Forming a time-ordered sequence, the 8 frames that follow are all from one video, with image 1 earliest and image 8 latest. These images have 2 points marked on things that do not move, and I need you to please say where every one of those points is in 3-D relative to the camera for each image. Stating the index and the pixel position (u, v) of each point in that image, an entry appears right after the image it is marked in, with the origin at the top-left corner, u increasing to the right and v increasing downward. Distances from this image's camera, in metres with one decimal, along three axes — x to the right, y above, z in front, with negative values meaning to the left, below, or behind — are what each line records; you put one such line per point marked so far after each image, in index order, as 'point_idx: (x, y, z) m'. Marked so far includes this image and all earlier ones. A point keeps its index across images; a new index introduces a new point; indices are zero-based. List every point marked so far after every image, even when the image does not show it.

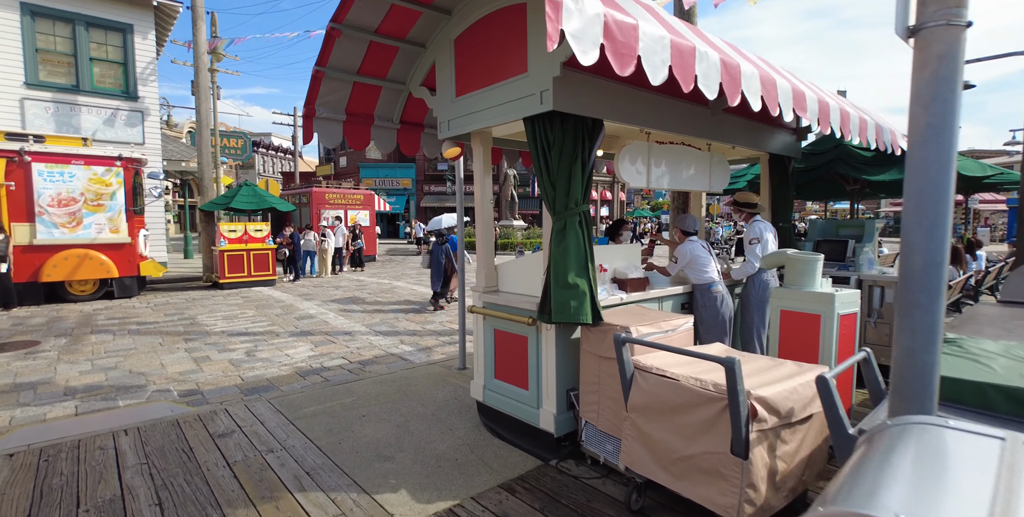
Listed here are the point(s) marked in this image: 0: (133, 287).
0: (-8.2, -0.6, +11.0) m
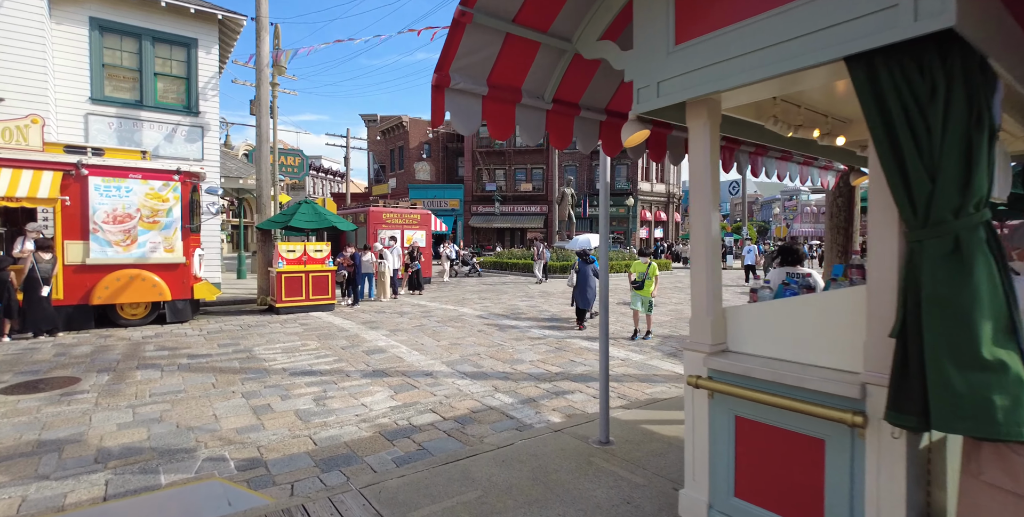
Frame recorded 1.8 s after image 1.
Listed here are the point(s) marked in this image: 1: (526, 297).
0: (-6.4, -1.1, +10.1) m
1: (+0.4, -1.1, +14.7) m
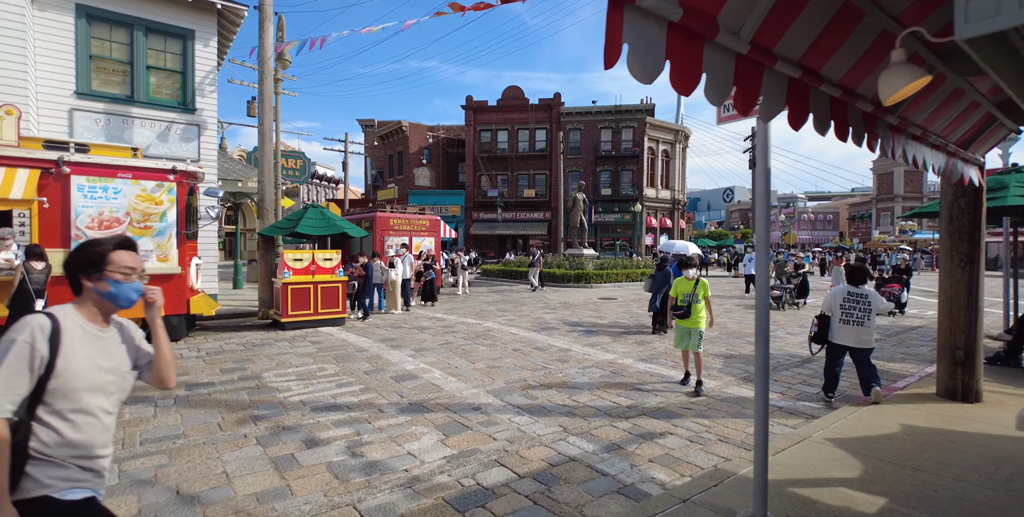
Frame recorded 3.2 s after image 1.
0: (-5.8, -1.2, +9.0) m
1: (+1.0, -1.3, +13.6) m
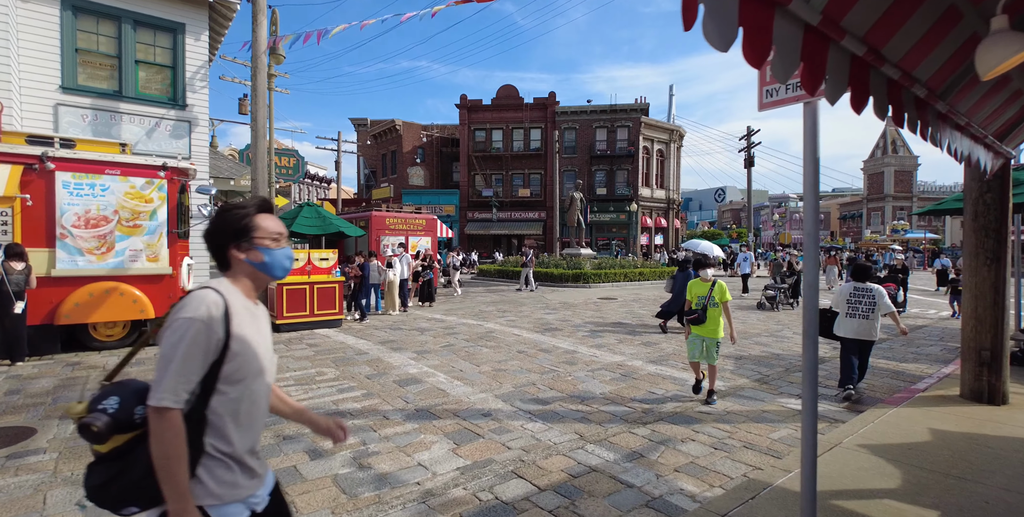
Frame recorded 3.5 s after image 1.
0: (-5.7, -1.2, +8.6) m
1: (+1.0, -1.3, +13.4) m
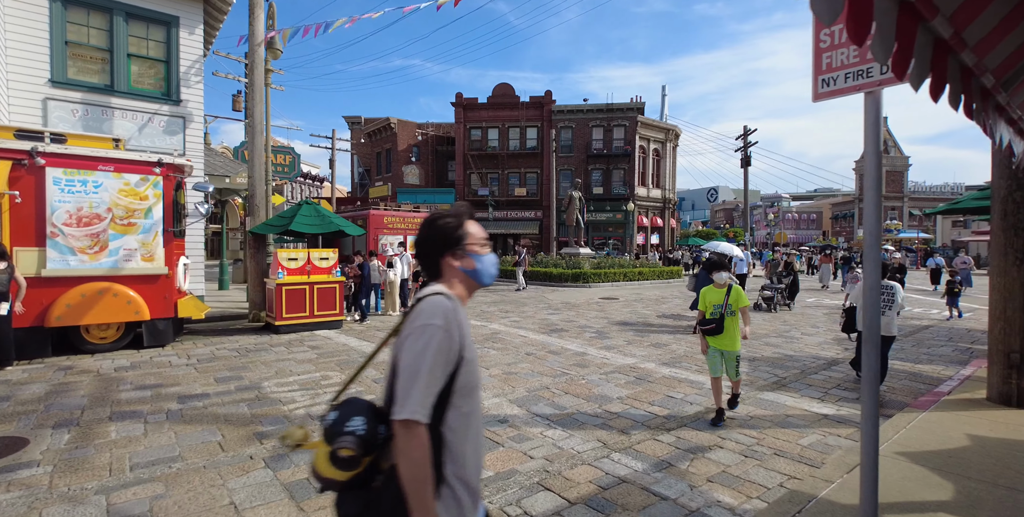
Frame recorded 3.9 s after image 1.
0: (-5.6, -1.2, +8.3) m
1: (+1.0, -1.3, +13.2) m
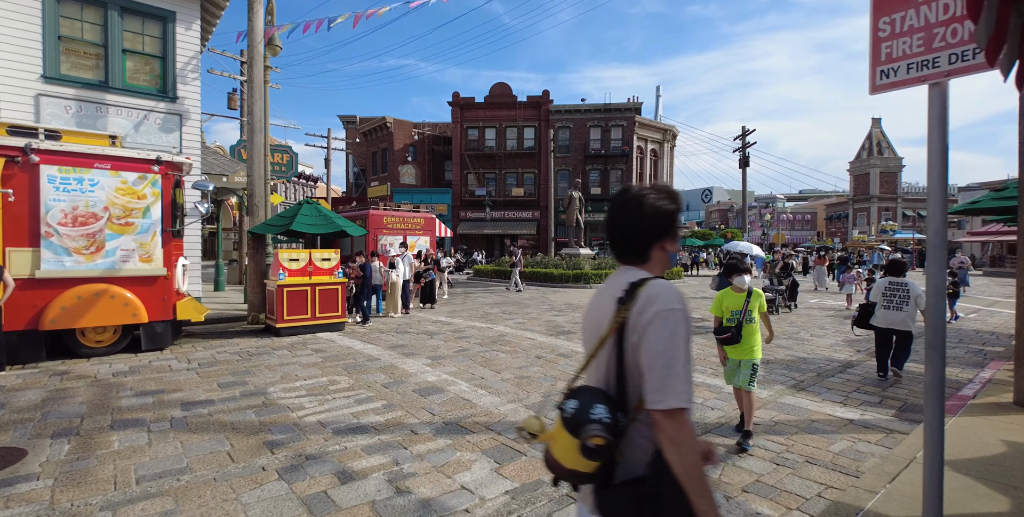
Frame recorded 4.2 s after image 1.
0: (-5.5, -1.2, +8.1) m
1: (+1.1, -1.3, +13.1) m
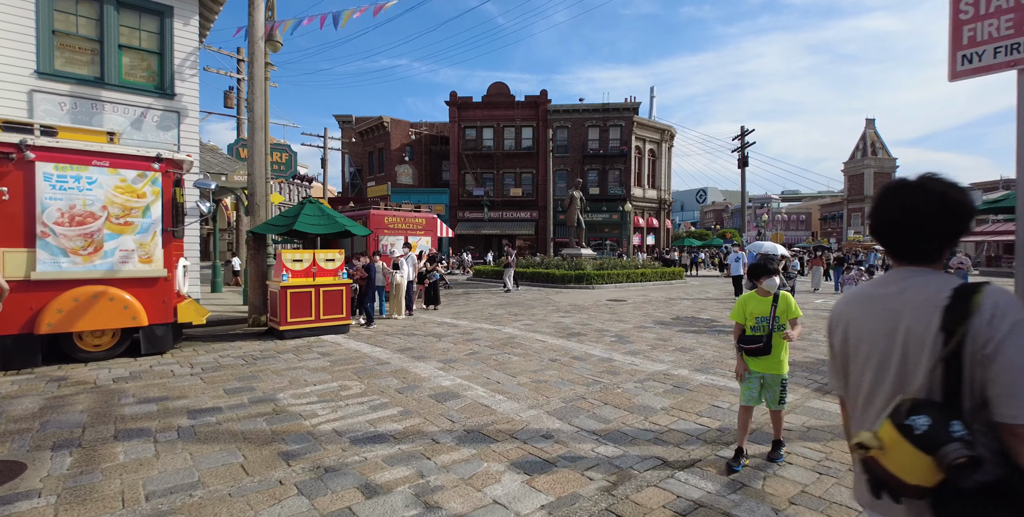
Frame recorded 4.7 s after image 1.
0: (-5.3, -1.2, +7.8) m
1: (+1.2, -1.3, +12.9) m
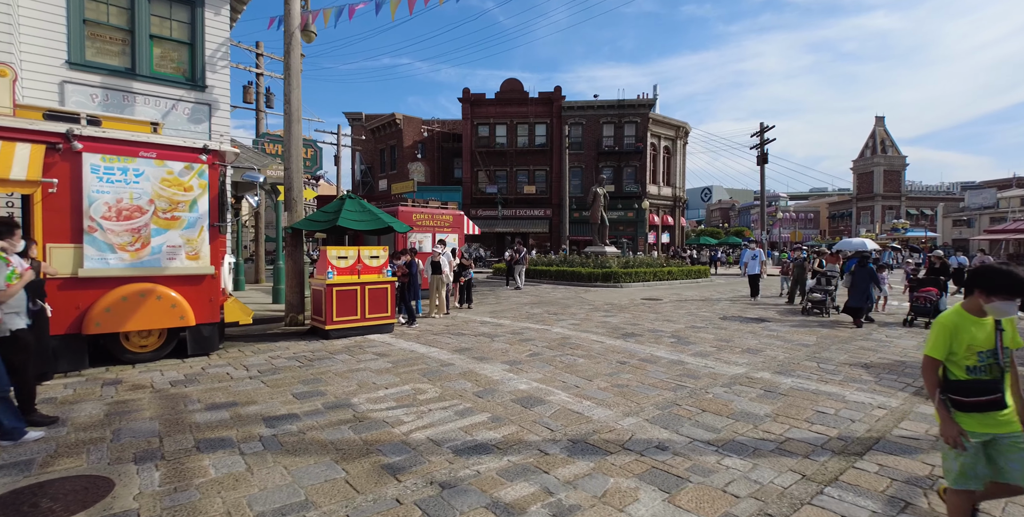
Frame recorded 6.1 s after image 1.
0: (-4.4, -1.2, +7.5) m
1: (+2.2, -1.2, +12.5) m
